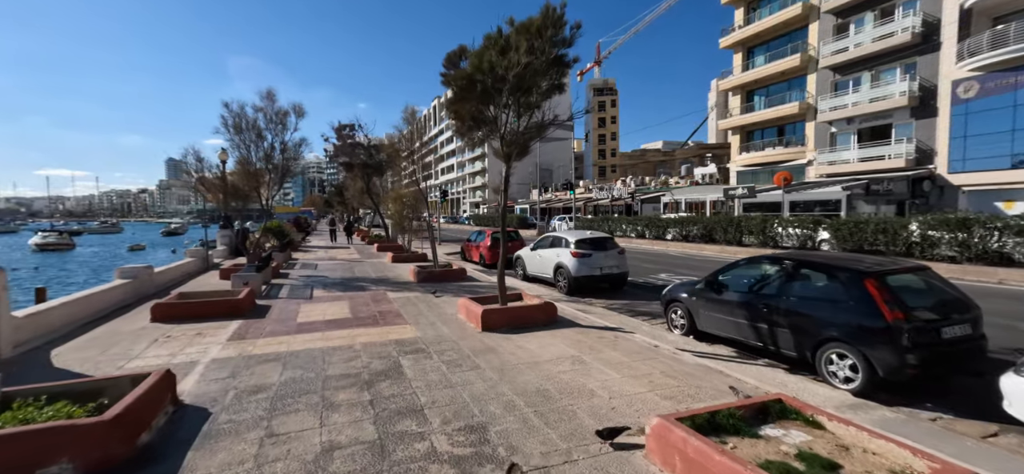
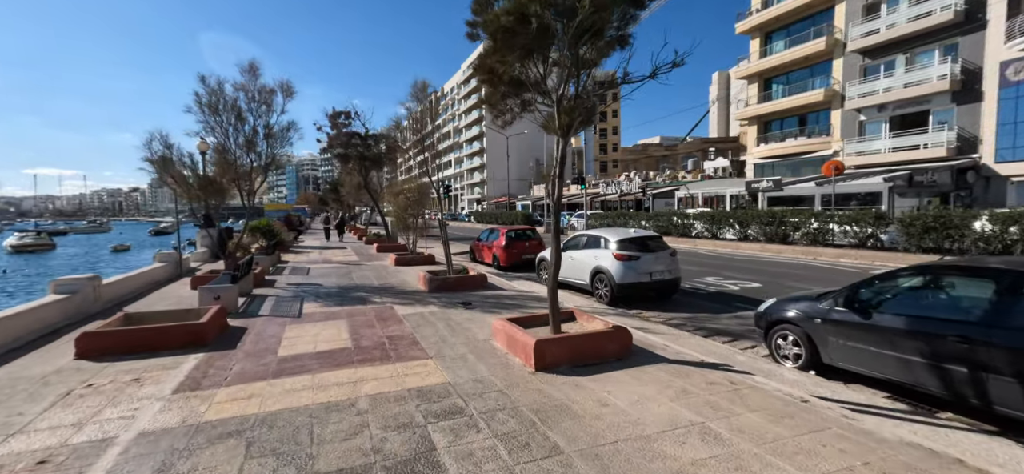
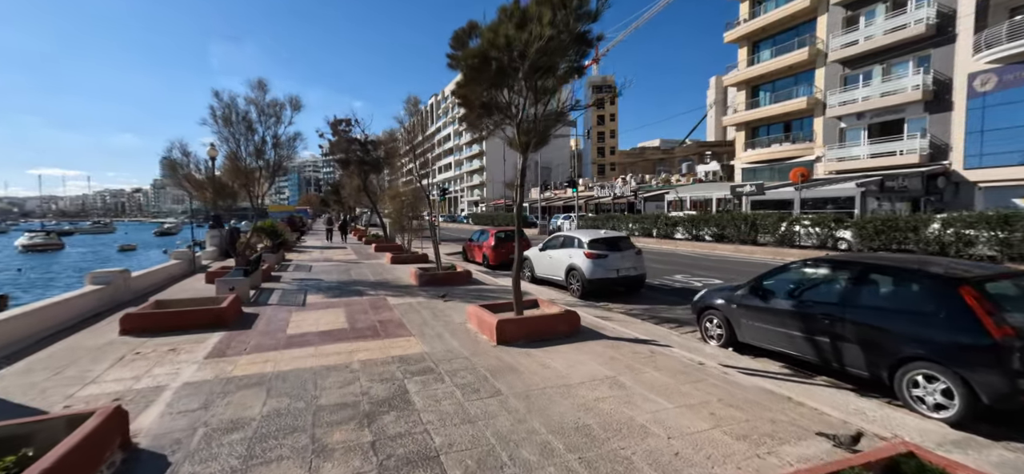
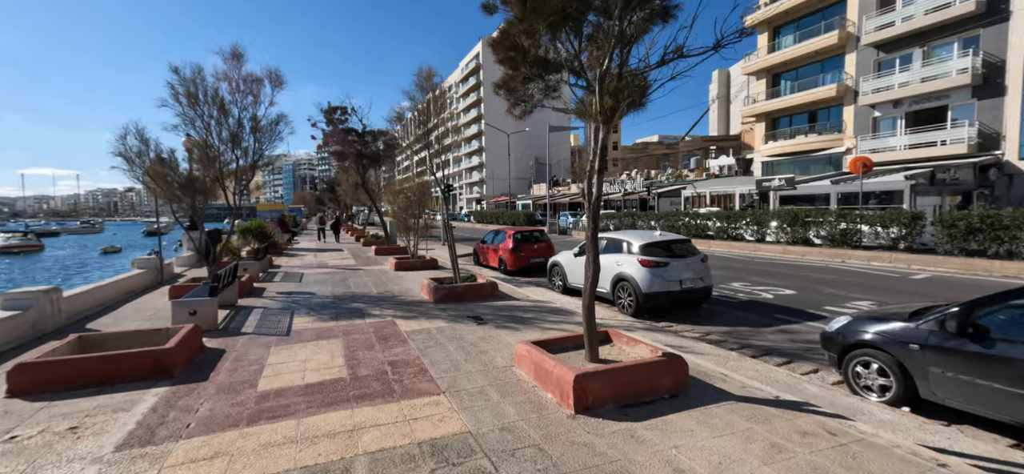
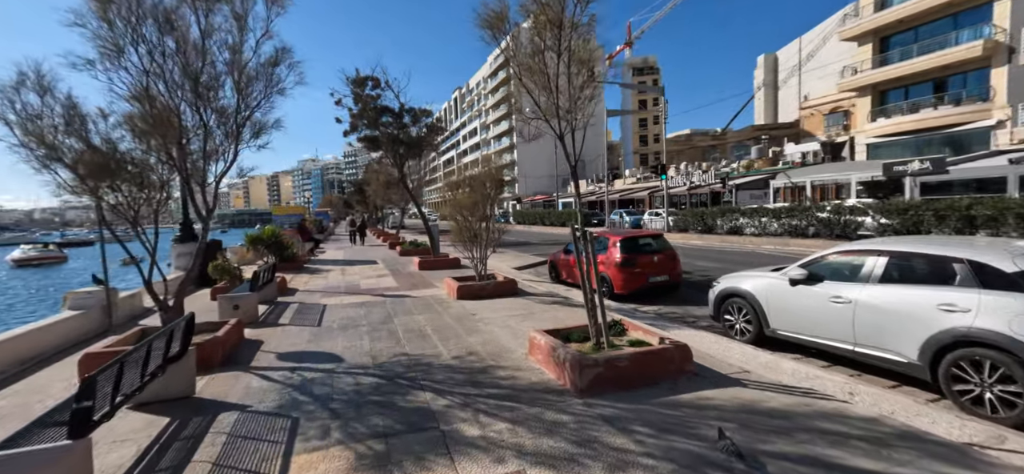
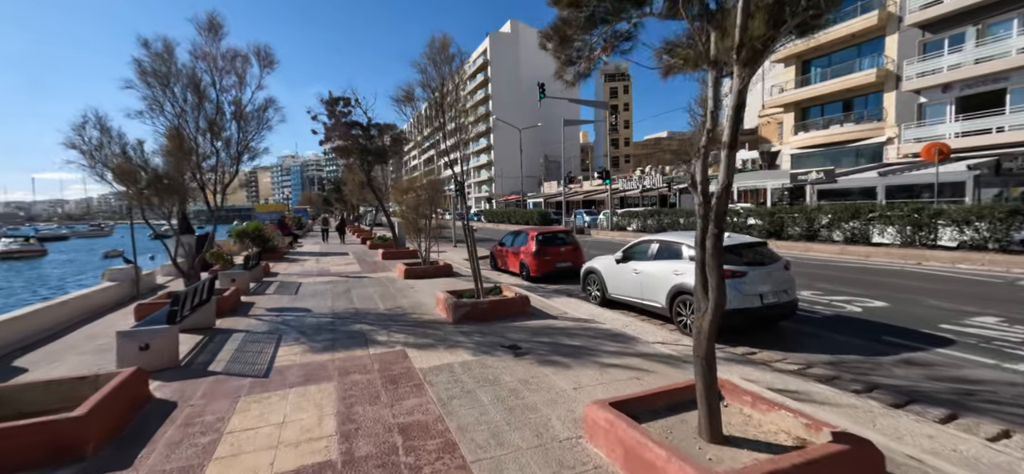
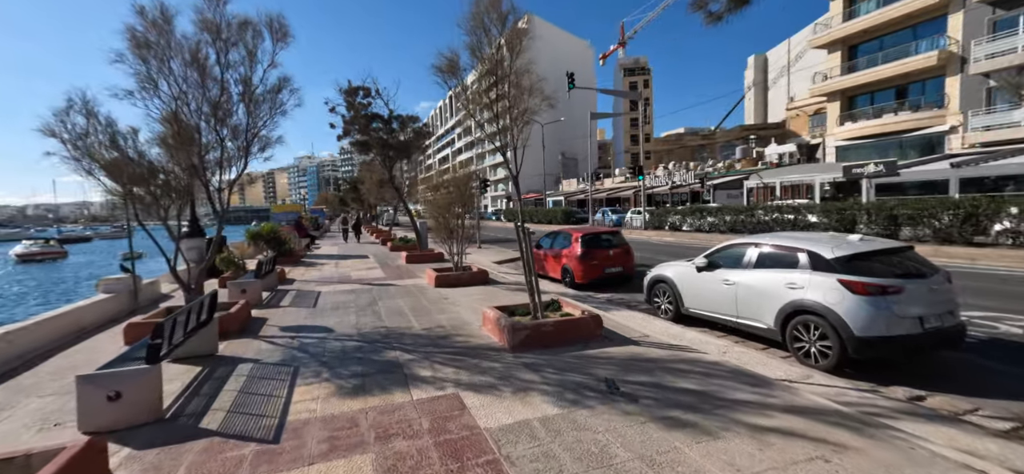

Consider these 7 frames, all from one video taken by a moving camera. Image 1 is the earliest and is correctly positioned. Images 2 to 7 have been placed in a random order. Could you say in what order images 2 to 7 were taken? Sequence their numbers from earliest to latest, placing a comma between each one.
3, 2, 4, 6, 7, 5
